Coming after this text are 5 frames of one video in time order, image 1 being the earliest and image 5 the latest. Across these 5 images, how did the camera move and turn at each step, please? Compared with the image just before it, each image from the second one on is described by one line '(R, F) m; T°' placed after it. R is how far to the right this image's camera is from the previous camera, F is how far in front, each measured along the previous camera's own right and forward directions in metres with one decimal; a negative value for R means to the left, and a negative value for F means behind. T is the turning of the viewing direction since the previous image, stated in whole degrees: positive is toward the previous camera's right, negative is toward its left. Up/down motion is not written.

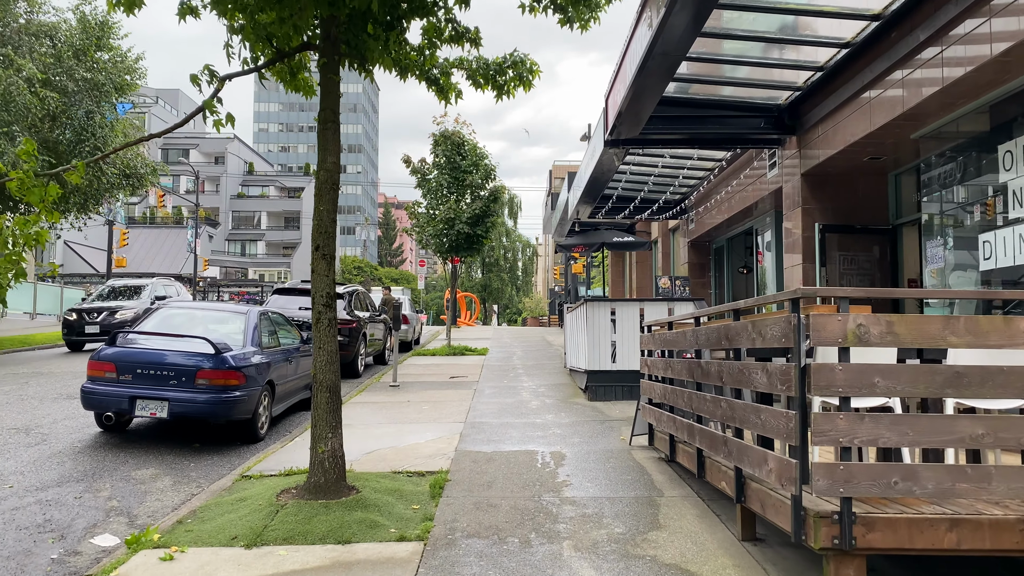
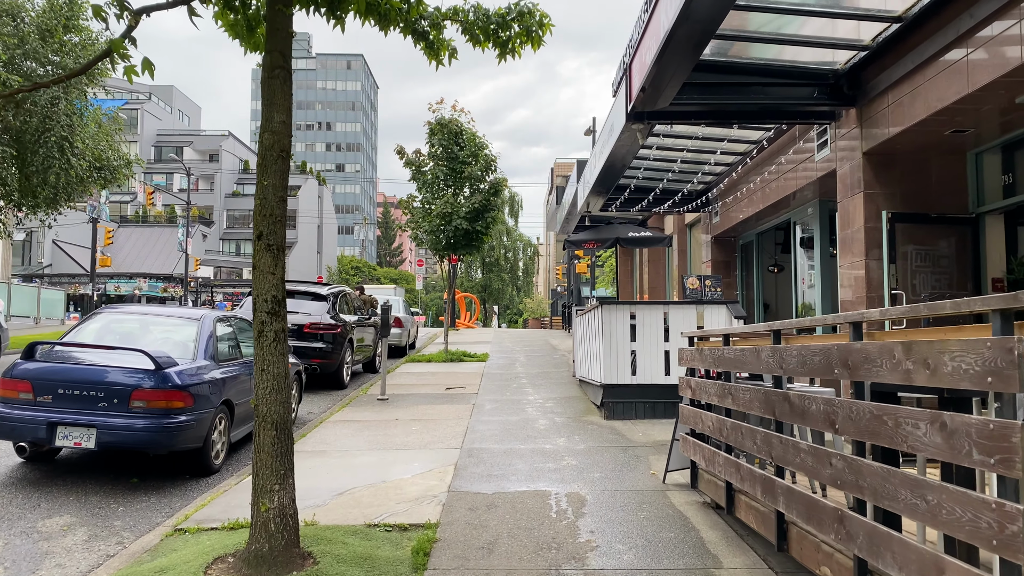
(0.0, +1.3) m; 0°
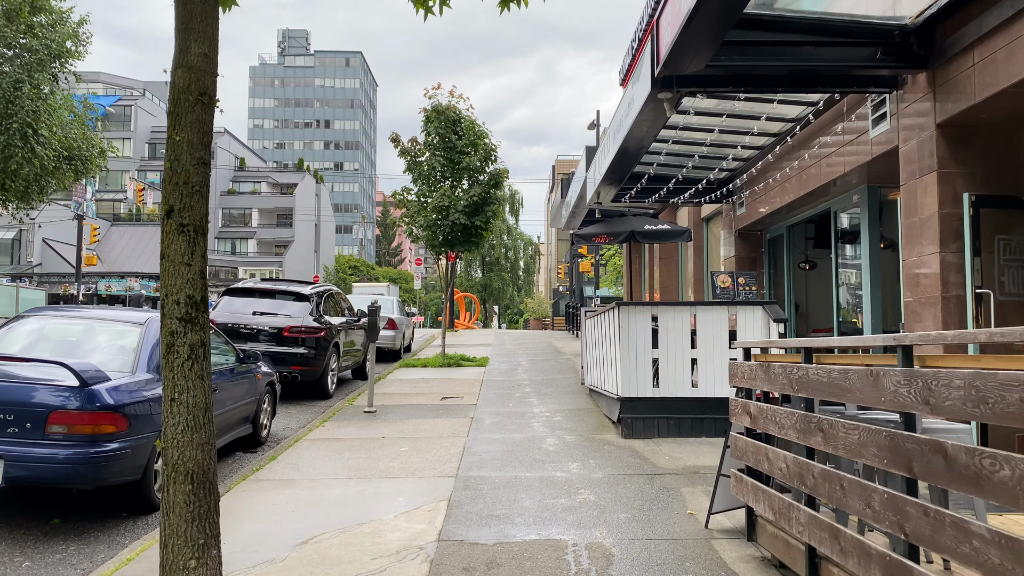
(0.0, +1.1) m; 0°
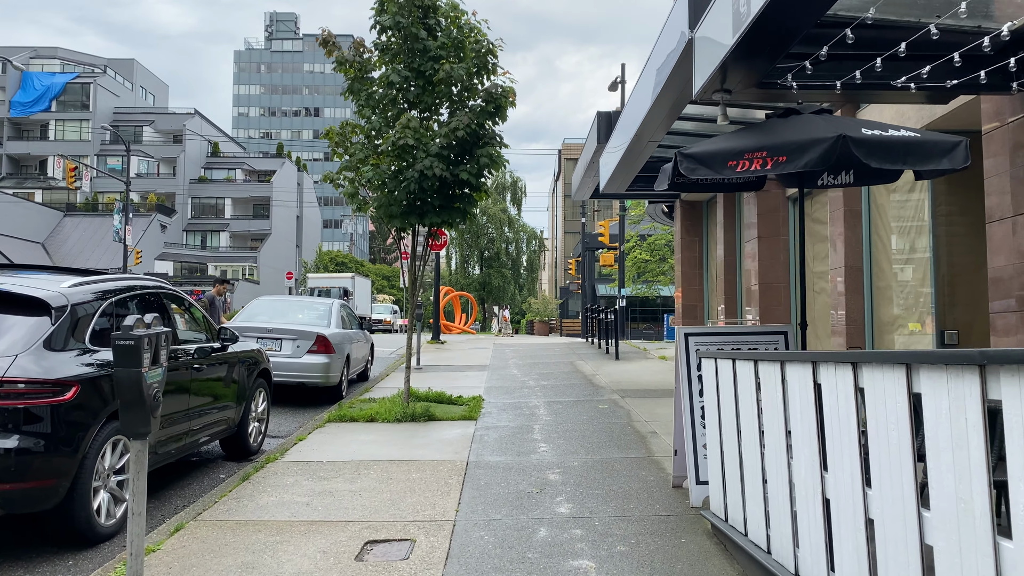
(-0.1, +6.0) m; 0°
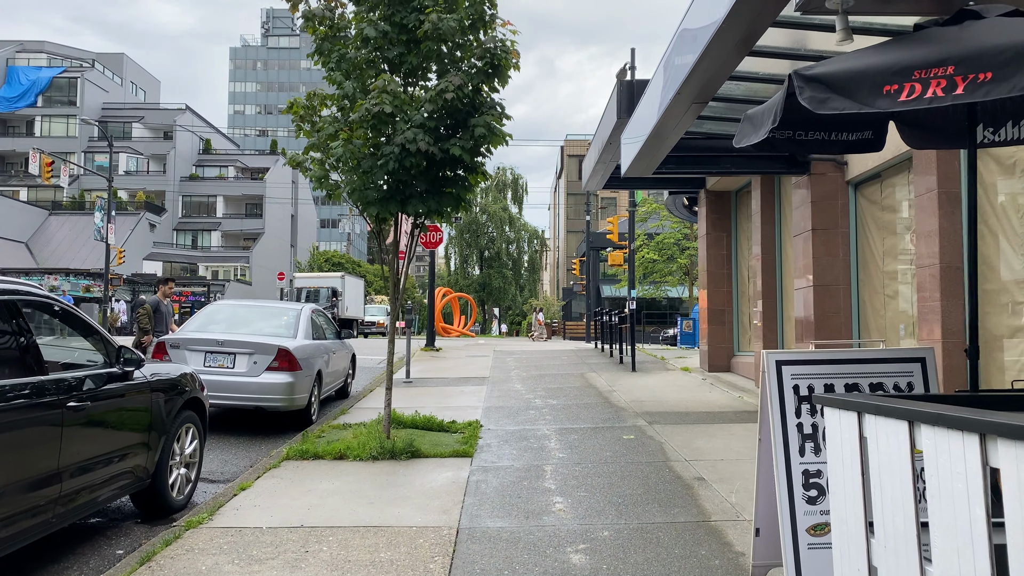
(0.0, +1.7) m; 0°
